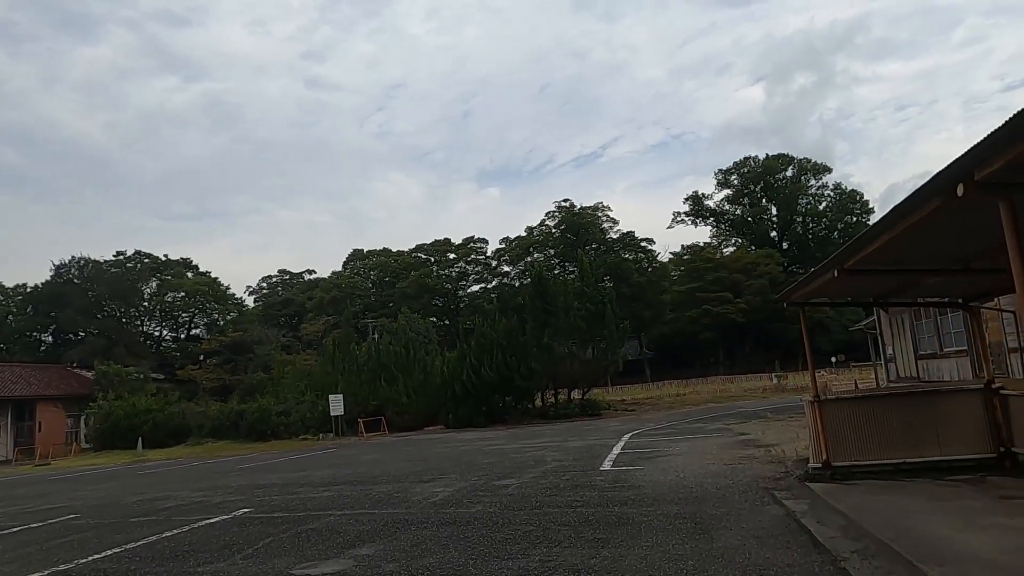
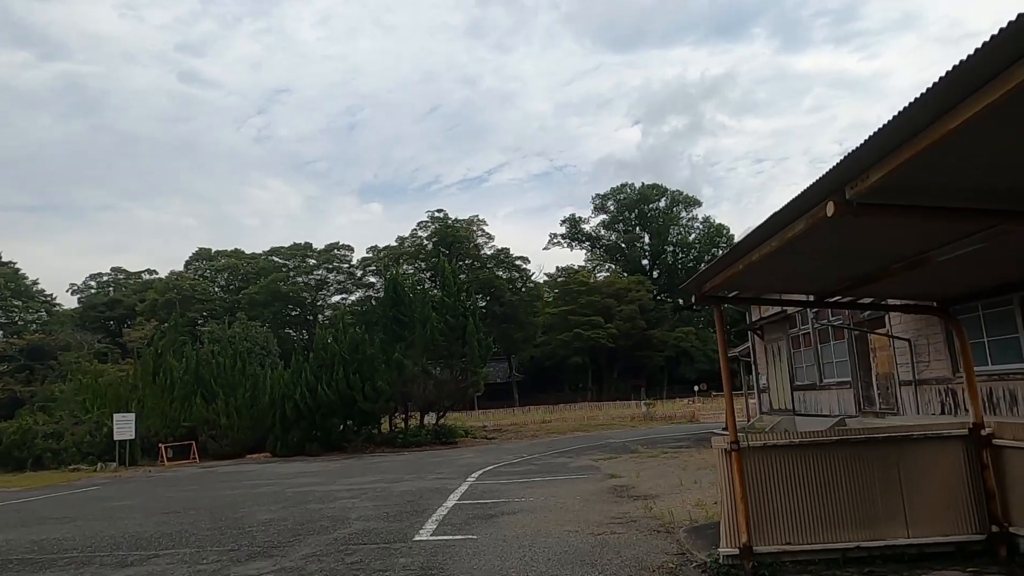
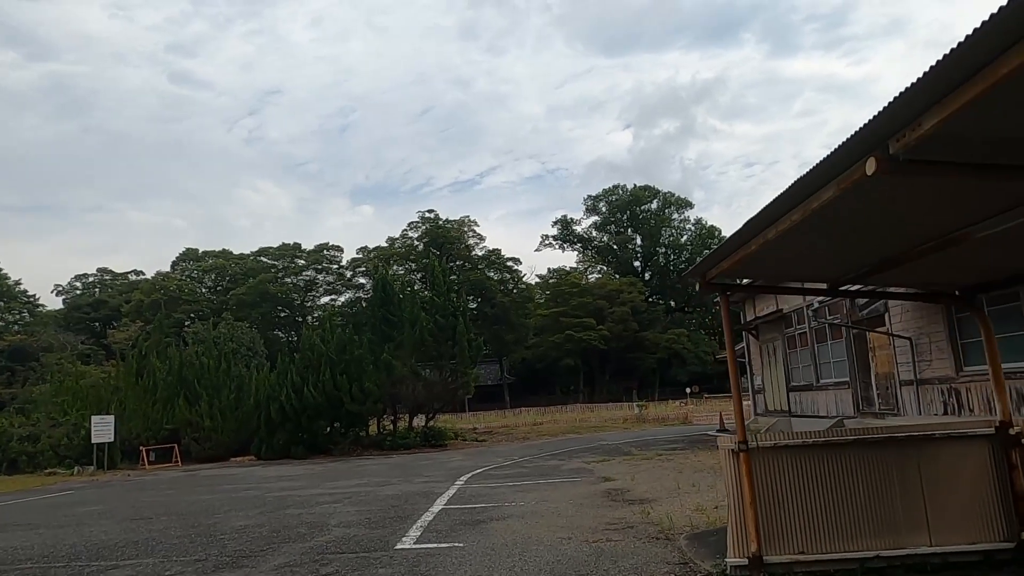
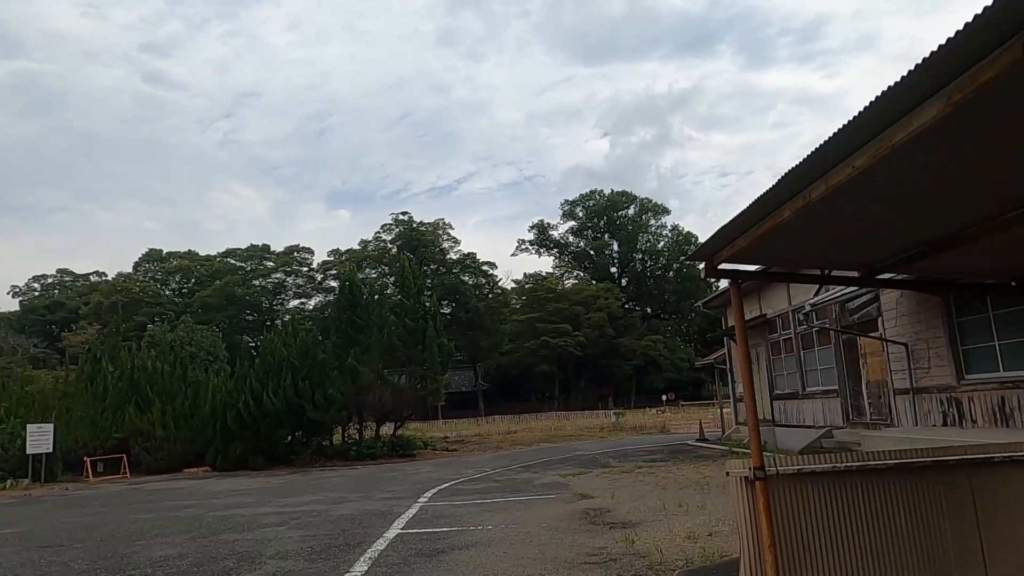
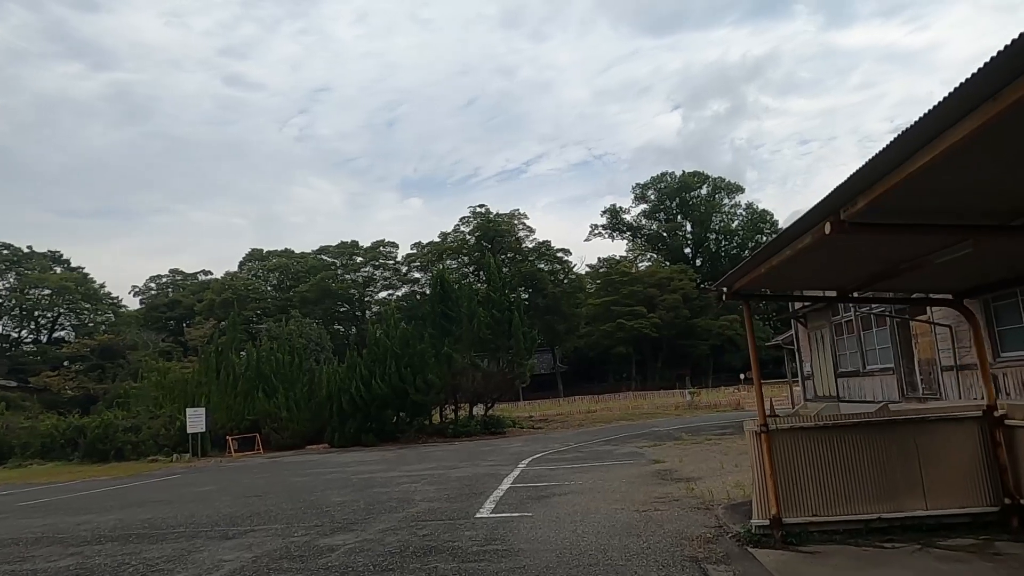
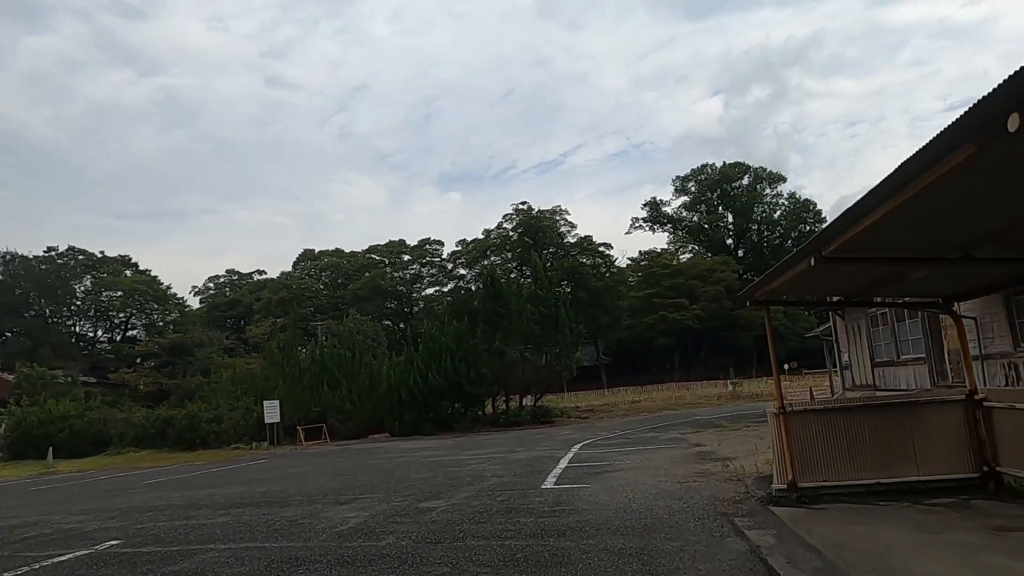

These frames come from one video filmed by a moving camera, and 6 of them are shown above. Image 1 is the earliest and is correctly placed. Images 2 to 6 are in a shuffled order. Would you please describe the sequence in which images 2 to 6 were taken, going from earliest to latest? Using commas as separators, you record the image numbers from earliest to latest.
6, 5, 2, 3, 4
